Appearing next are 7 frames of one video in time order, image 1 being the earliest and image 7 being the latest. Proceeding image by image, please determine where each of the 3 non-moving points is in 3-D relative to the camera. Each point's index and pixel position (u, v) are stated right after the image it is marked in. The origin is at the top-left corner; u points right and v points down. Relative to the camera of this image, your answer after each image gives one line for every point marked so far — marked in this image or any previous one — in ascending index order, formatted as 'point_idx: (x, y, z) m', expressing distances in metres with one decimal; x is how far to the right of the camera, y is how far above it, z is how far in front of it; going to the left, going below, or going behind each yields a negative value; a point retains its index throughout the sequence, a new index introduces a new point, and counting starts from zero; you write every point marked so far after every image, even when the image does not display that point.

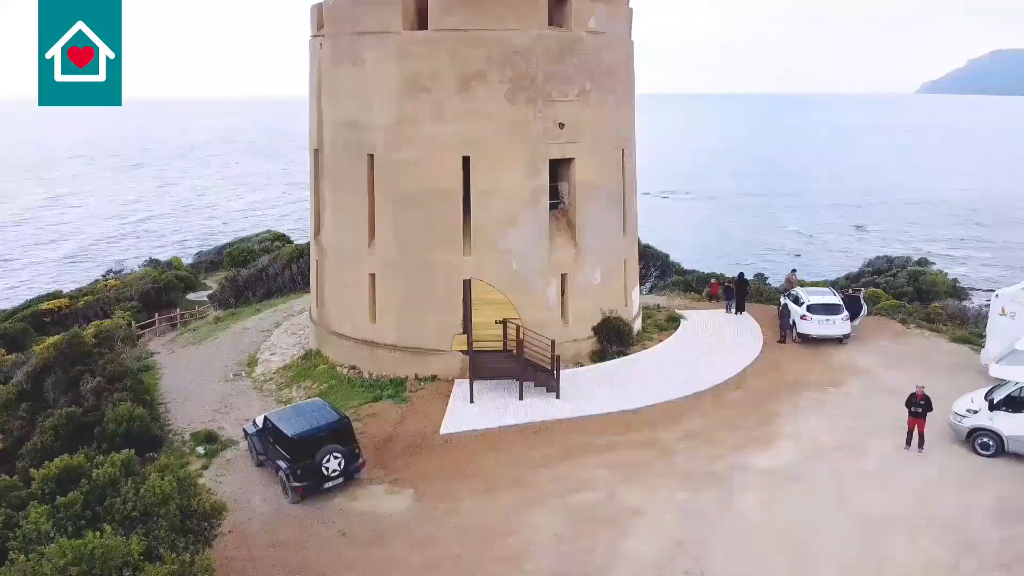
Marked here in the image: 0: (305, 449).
0: (-2.2, -1.8, +9.8) m
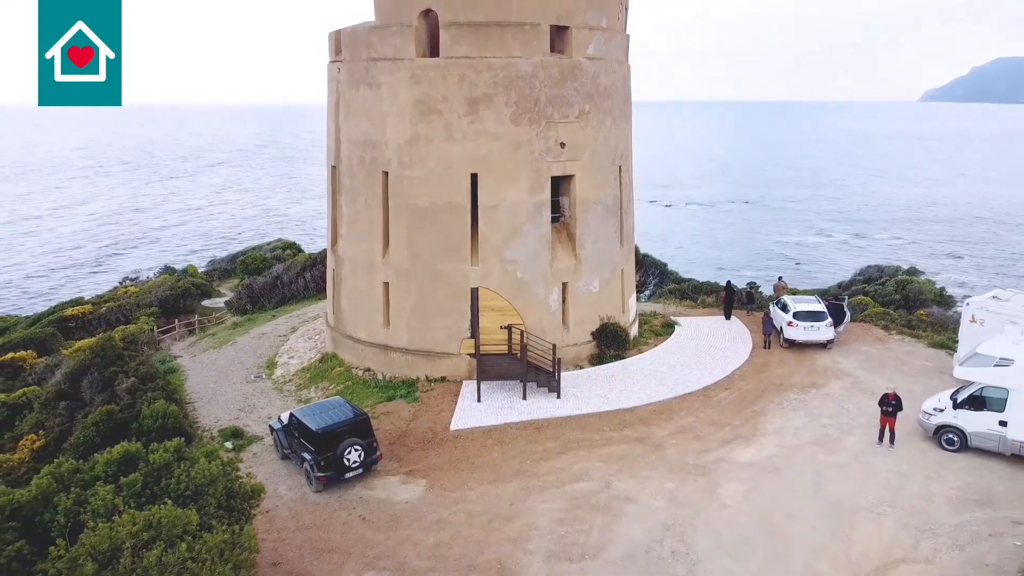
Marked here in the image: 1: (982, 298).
0: (-2.2, -1.8, +10.8) m
1: (+7.1, -0.2, +13.7) m
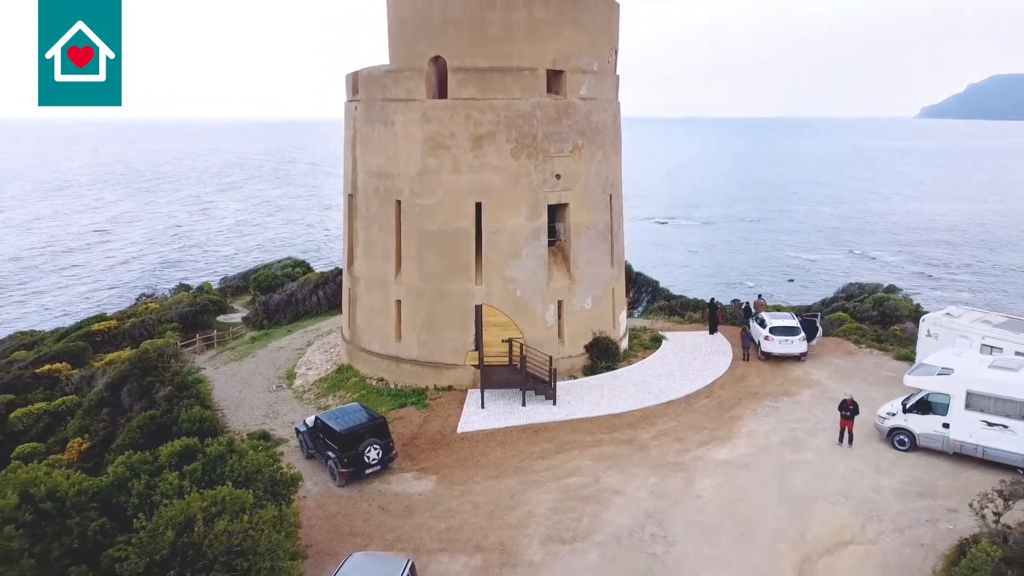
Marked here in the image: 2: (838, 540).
0: (-2.2, -2.1, +12.2) m
1: (+7.1, -0.4, +15.1) m
2: (+3.8, -2.9, +10.5) m
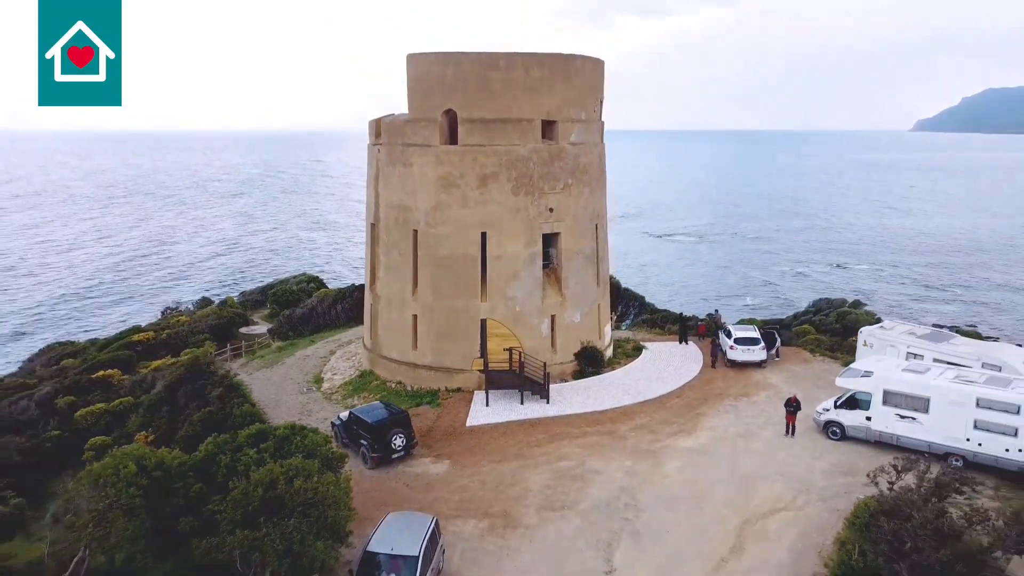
0: (-2.2, -2.4, +14.9) m
1: (+7.1, -0.8, +17.8) m
2: (+3.8, -3.2, +13.2) m
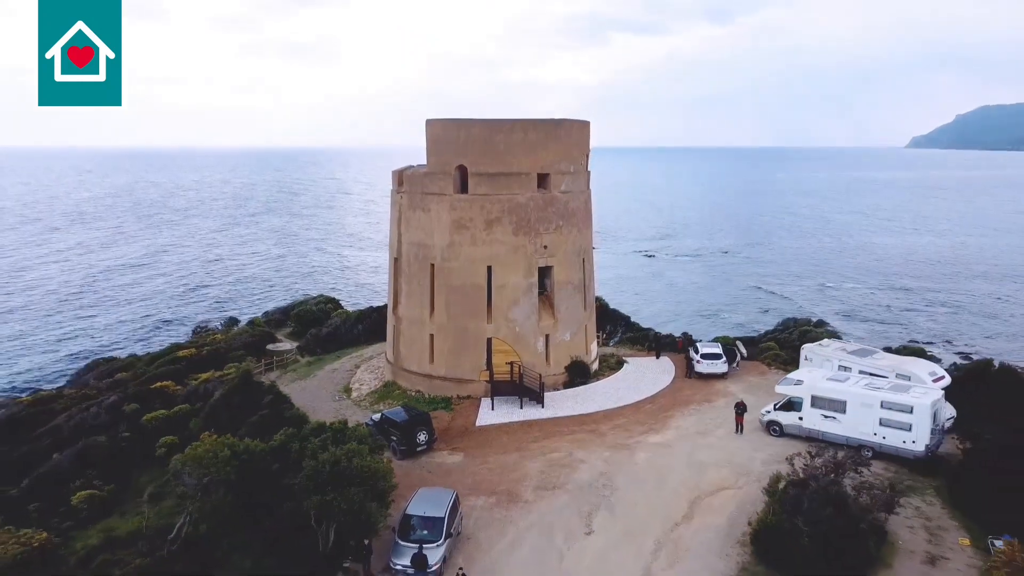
0: (-2.1, -2.9, +18.5) m
1: (+7.2, -1.4, +21.5) m
2: (+3.8, -3.7, +16.8) m
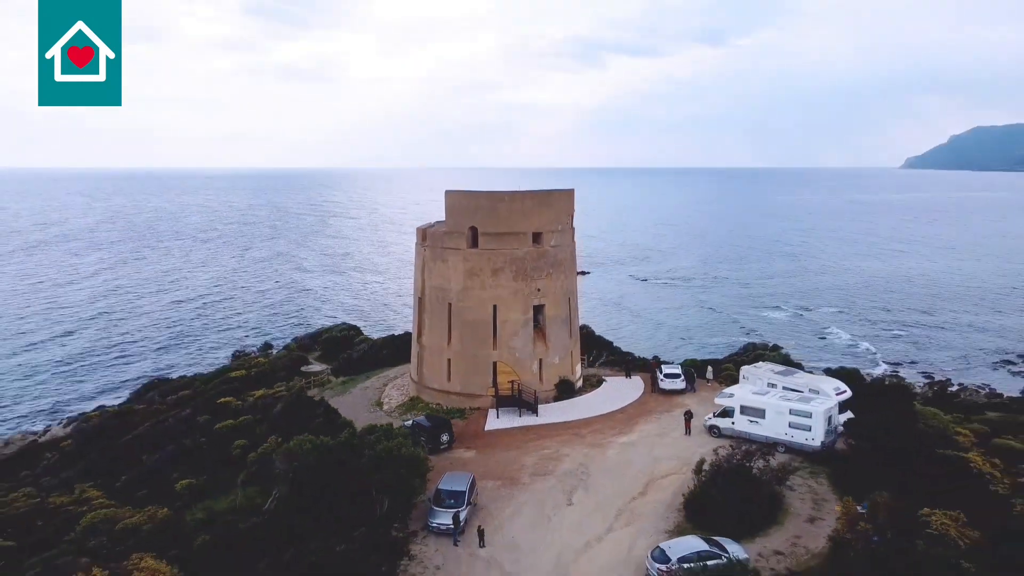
0: (-2.1, -3.9, +24.3) m
1: (+7.2, -2.4, +27.4) m
2: (+3.9, -4.6, +22.6) m
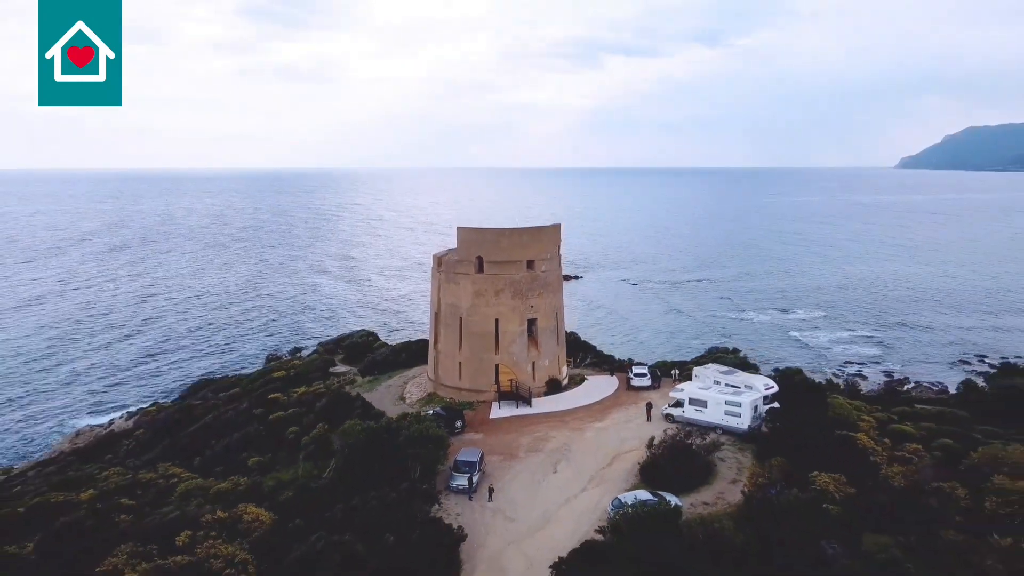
0: (-2.1, -4.5, +31.1) m
1: (+7.1, -3.0, +34.2) m
2: (+3.8, -5.2, +29.5) m
